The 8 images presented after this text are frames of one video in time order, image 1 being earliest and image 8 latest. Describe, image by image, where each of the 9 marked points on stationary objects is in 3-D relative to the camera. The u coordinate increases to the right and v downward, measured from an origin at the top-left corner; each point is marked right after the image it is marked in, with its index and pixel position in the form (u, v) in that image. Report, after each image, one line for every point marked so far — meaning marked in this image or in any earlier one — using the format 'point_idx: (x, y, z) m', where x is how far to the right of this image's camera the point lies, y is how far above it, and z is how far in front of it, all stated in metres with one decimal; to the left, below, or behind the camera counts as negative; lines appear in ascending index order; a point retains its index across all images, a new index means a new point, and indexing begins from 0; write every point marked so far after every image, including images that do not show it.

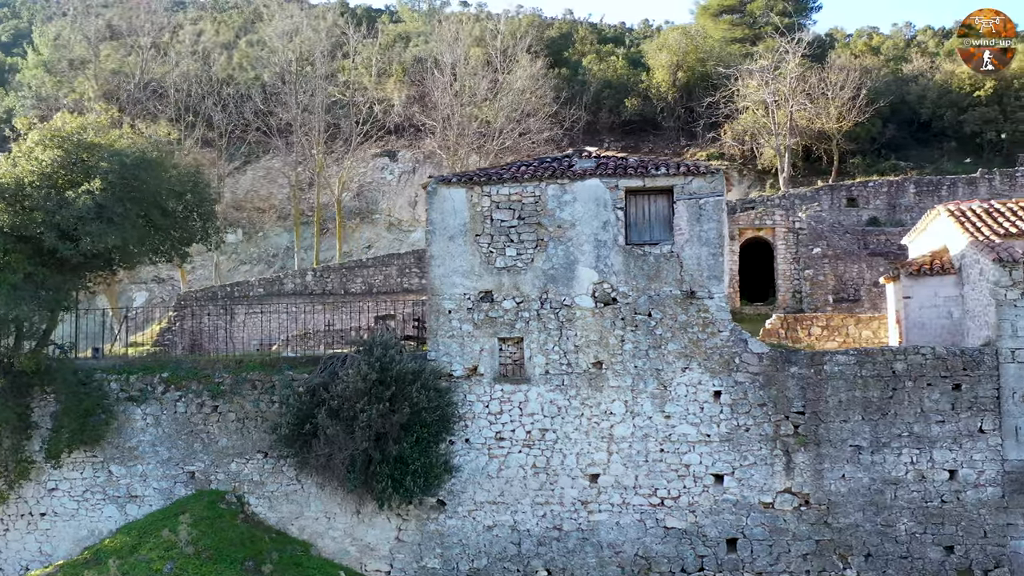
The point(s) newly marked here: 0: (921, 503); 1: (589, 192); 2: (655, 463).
0: (+4.4, -2.3, +13.6) m
1: (+0.9, +1.1, +14.5) m
2: (+1.6, -2.0, +14.1) m
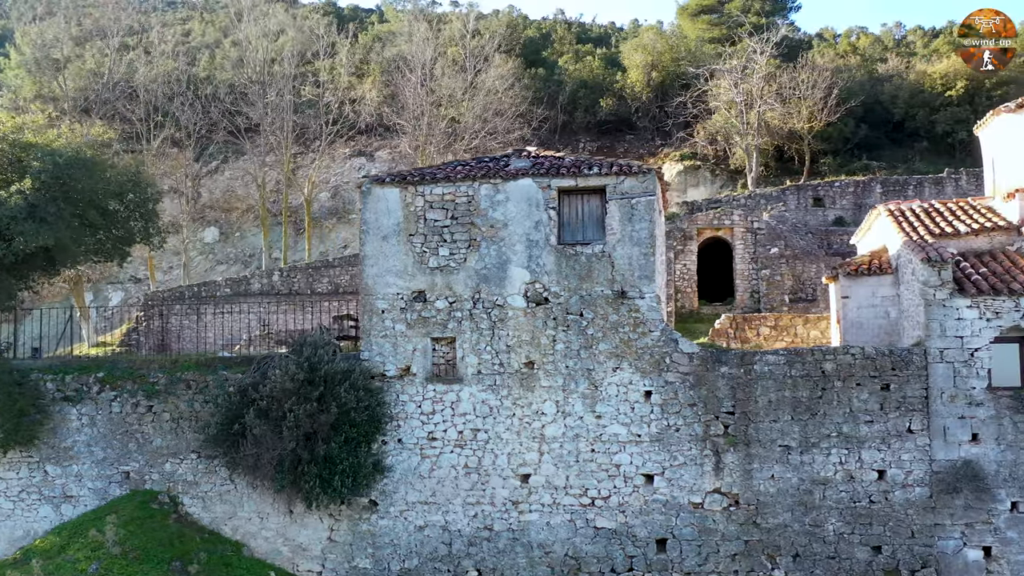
0: (+3.7, -2.3, +13.6) m
1: (+0.1, +1.1, +14.5) m
2: (+0.8, -2.0, +14.1) m
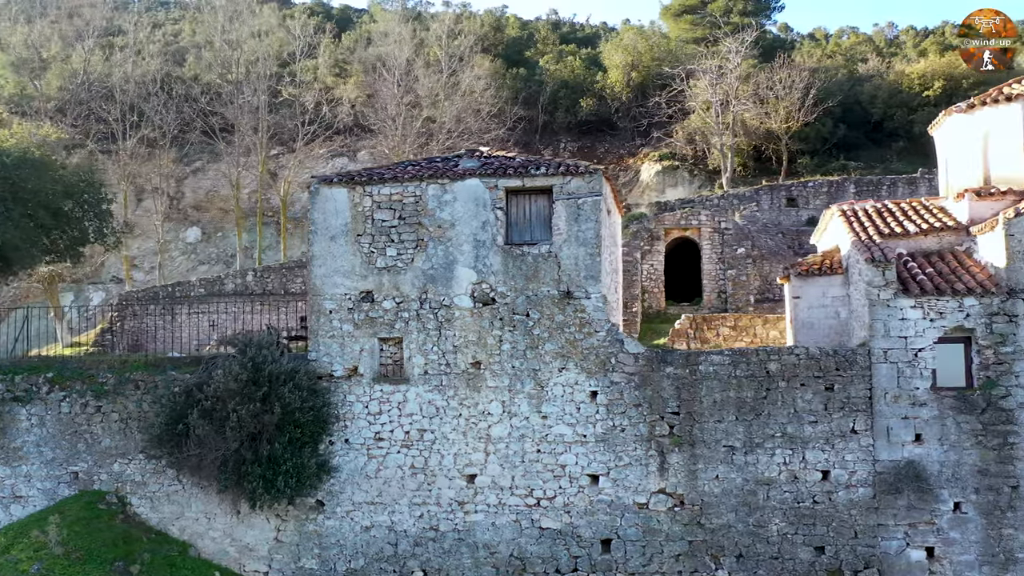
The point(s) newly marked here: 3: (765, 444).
0: (+3.0, -2.3, +13.5) m
1: (-0.5, +1.1, +14.5) m
2: (+0.2, -2.0, +14.1) m
3: (+2.8, -1.7, +13.7) m
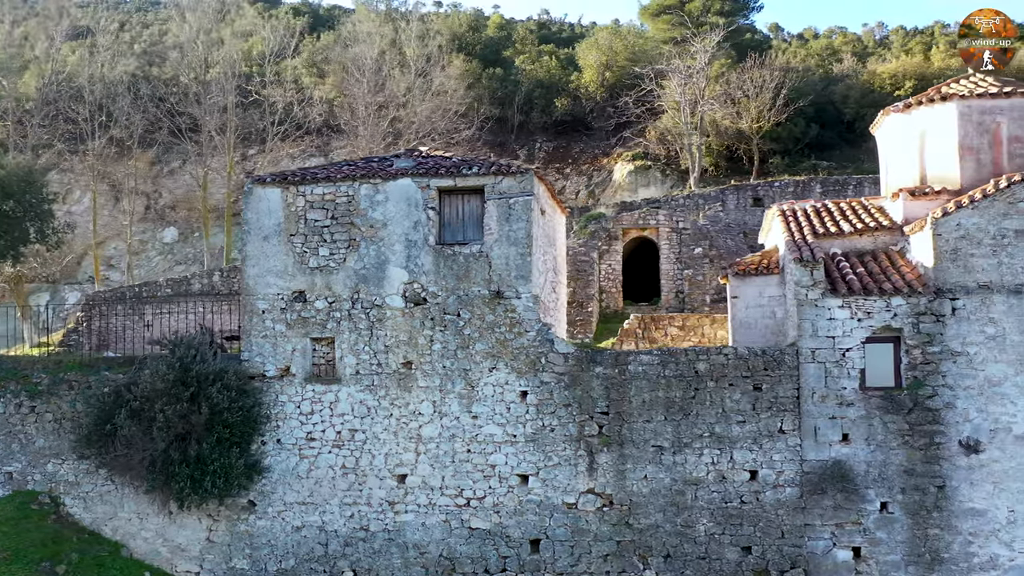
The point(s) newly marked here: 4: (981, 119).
0: (+2.3, -2.3, +13.5) m
1: (-1.3, +1.1, +14.5) m
2: (-0.6, -2.0, +14.0) m
3: (+2.0, -1.7, +13.6) m
4: (+5.6, +2.0, +14.9) m
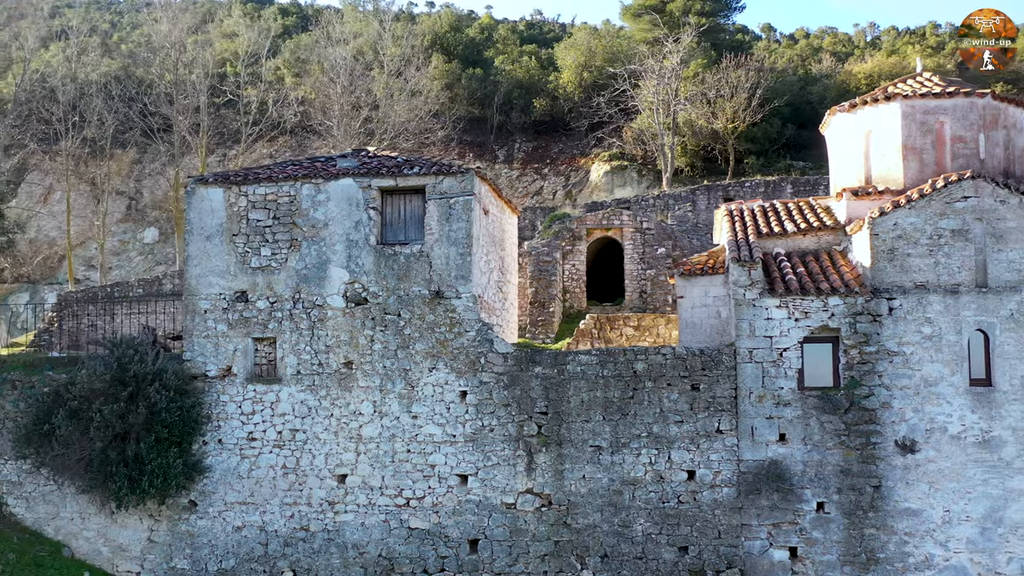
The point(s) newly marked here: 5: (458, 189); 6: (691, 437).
0: (+1.6, -2.3, +13.5) m
1: (-2.0, +1.1, +14.5) m
2: (-1.2, -2.0, +14.0) m
3: (+1.3, -1.7, +13.6) m
4: (+4.9, +2.0, +14.9) m
5: (-0.6, +1.1, +14.2) m
6: (+1.9, -1.6, +13.6) m
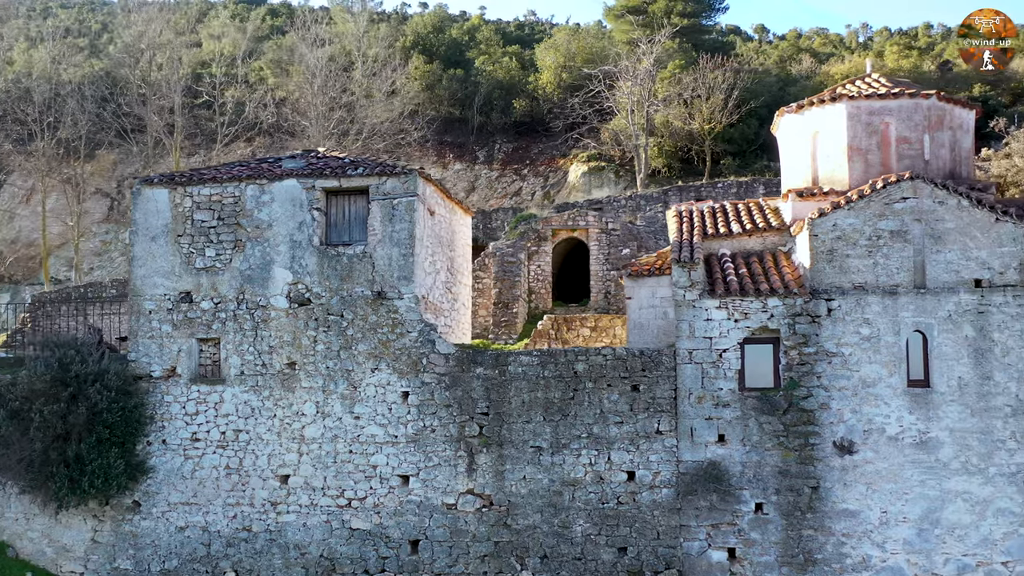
0: (+0.9, -2.3, +13.5) m
1: (-2.6, +1.1, +14.5) m
2: (-1.9, -2.0, +14.0) m
3: (+0.6, -1.7, +13.6) m
4: (+4.3, +2.0, +14.9) m
5: (-1.3, +1.1, +14.3) m
6: (+1.3, -1.6, +13.6) m
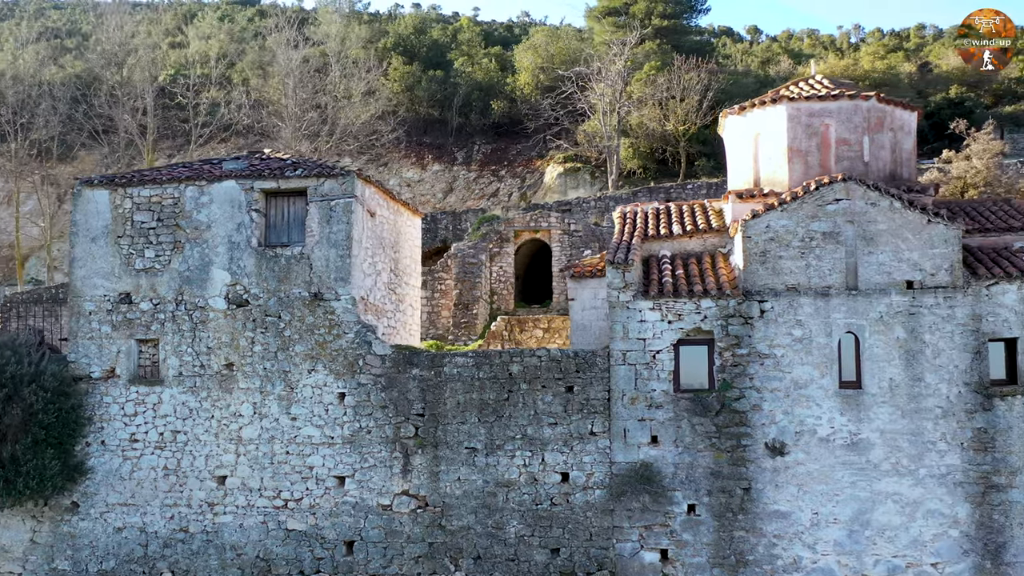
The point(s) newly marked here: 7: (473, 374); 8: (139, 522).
0: (+0.2, -2.4, +13.5) m
1: (-3.3, +1.1, +14.5) m
2: (-2.6, -2.0, +14.1) m
3: (-0.1, -1.7, +13.7) m
4: (+3.6, +2.0, +14.9) m
5: (-2.0, +1.1, +14.3) m
6: (+0.6, -1.6, +13.6) m
7: (-0.4, -1.0, +13.8) m
8: (-4.2, -2.7, +14.3) m
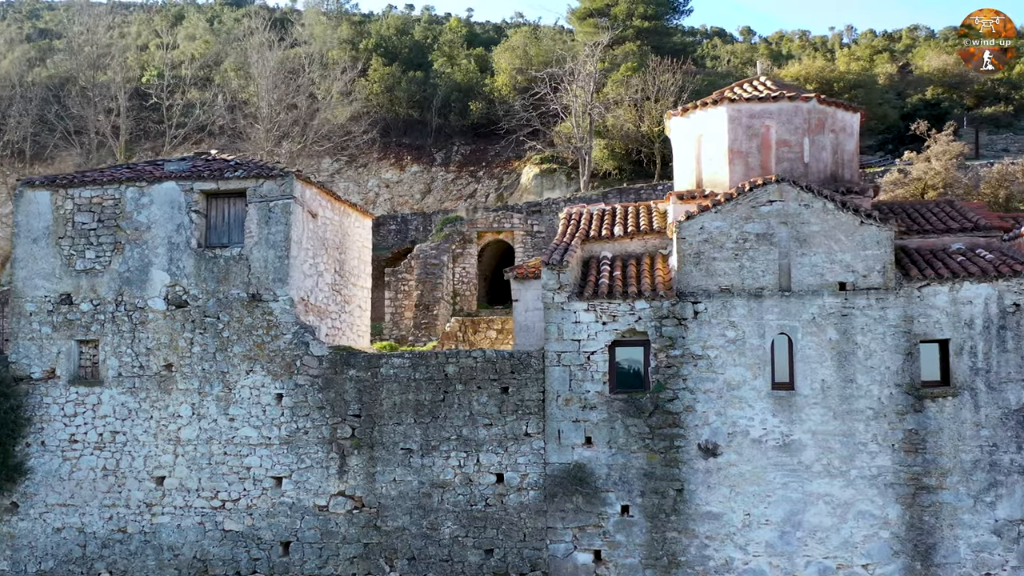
0: (-0.5, -2.4, +13.6) m
1: (-4.0, +1.1, +14.5) m
2: (-3.3, -2.0, +14.1) m
3: (-0.8, -1.7, +13.7) m
4: (+2.9, +2.0, +14.9) m
5: (-2.7, +1.1, +14.3) m
6: (-0.1, -1.7, +13.6) m
7: (-1.1, -1.0, +13.9) m
8: (-5.0, -2.7, +14.3) m
